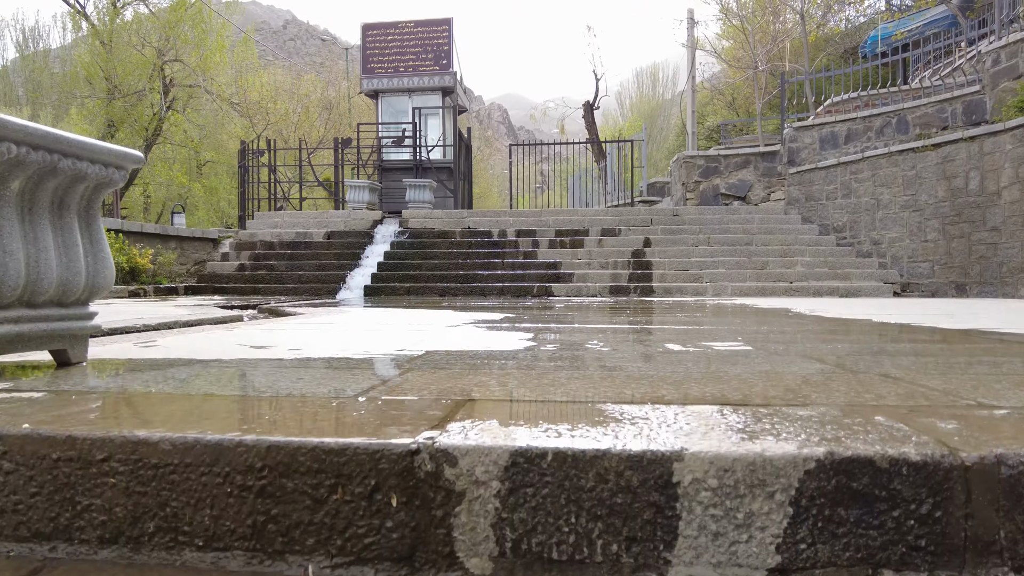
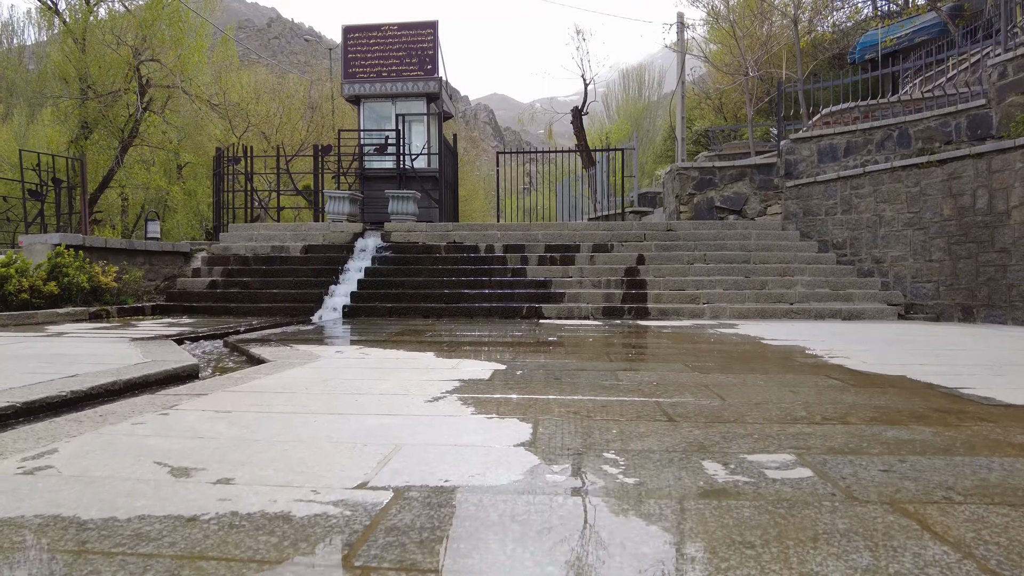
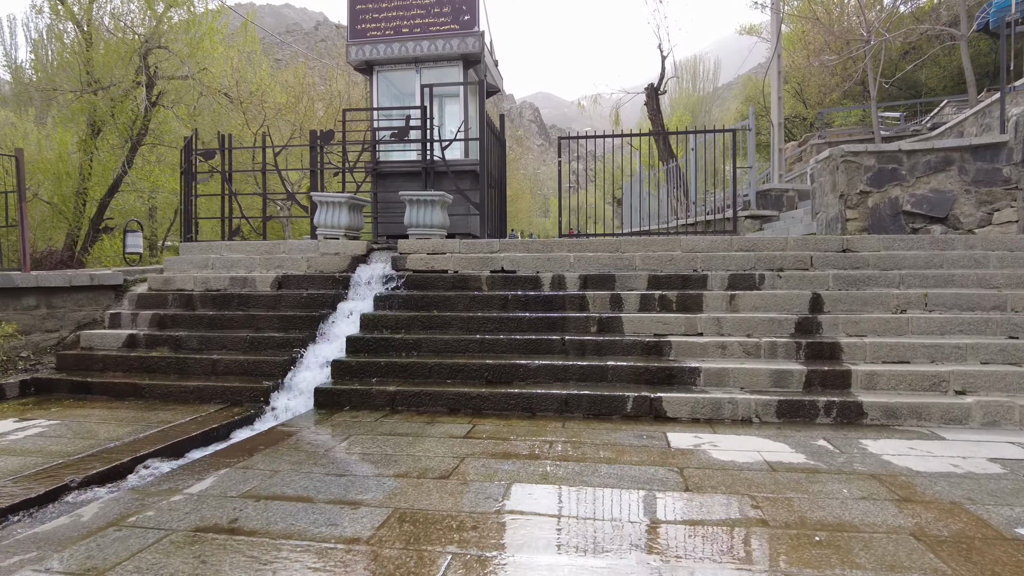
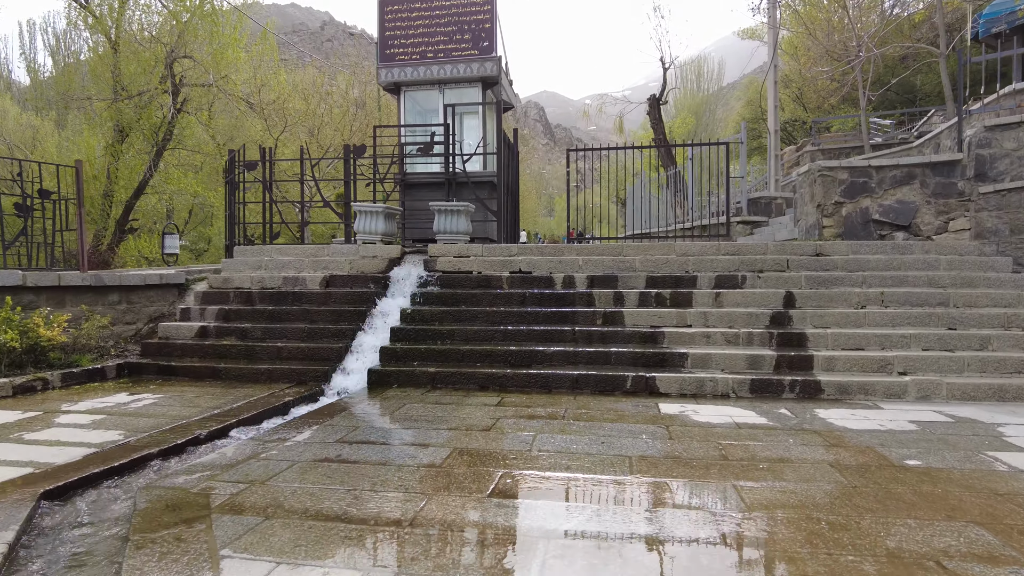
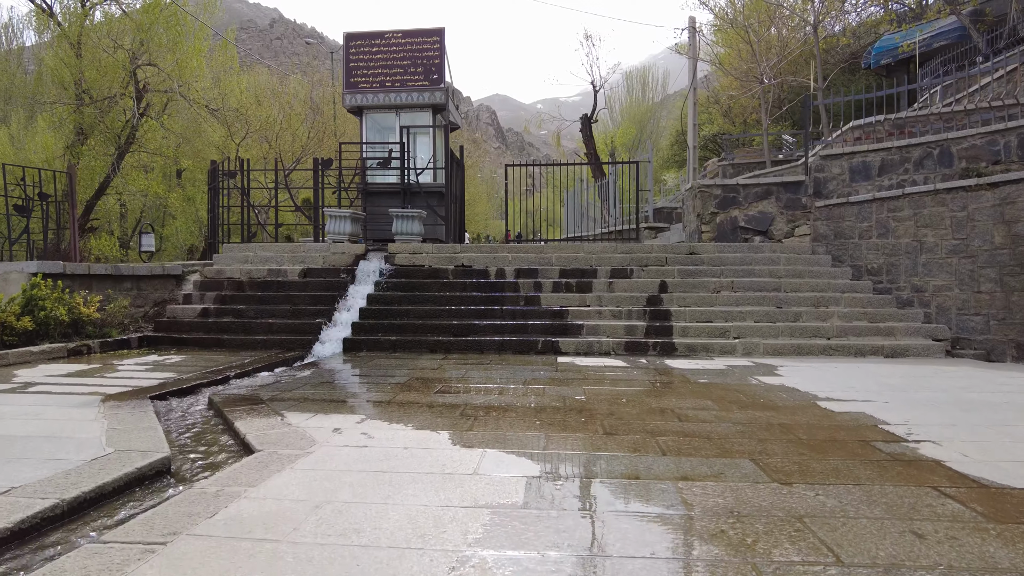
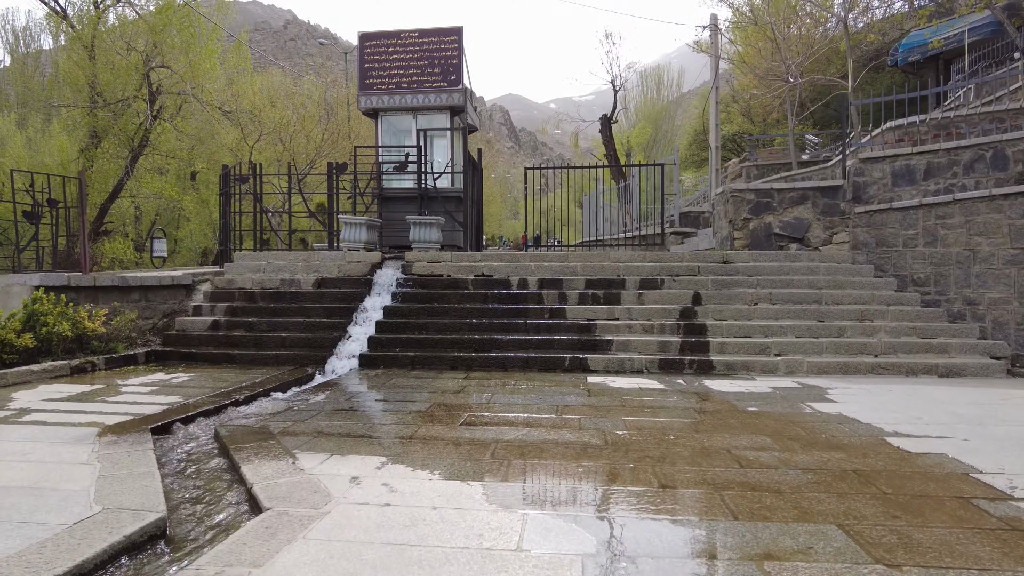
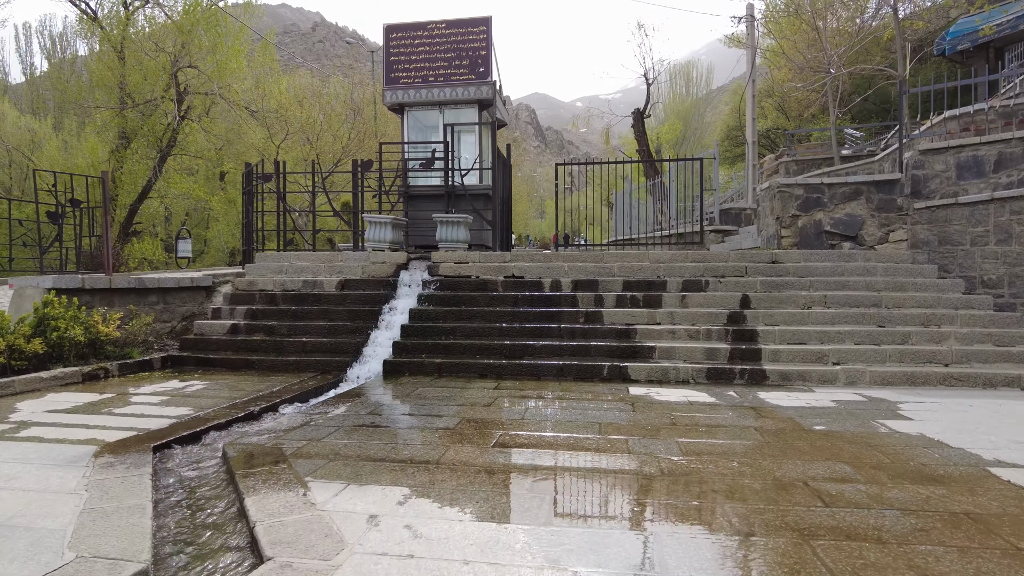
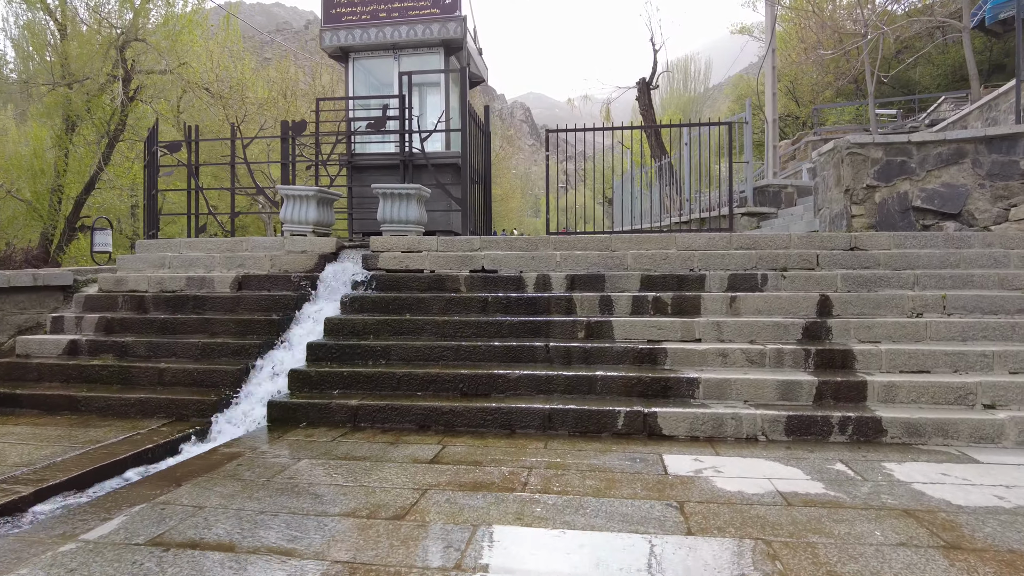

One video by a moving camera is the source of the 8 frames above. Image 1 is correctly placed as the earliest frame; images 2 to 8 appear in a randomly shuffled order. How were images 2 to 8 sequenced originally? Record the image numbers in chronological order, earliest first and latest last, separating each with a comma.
2, 5, 6, 7, 4, 3, 8
